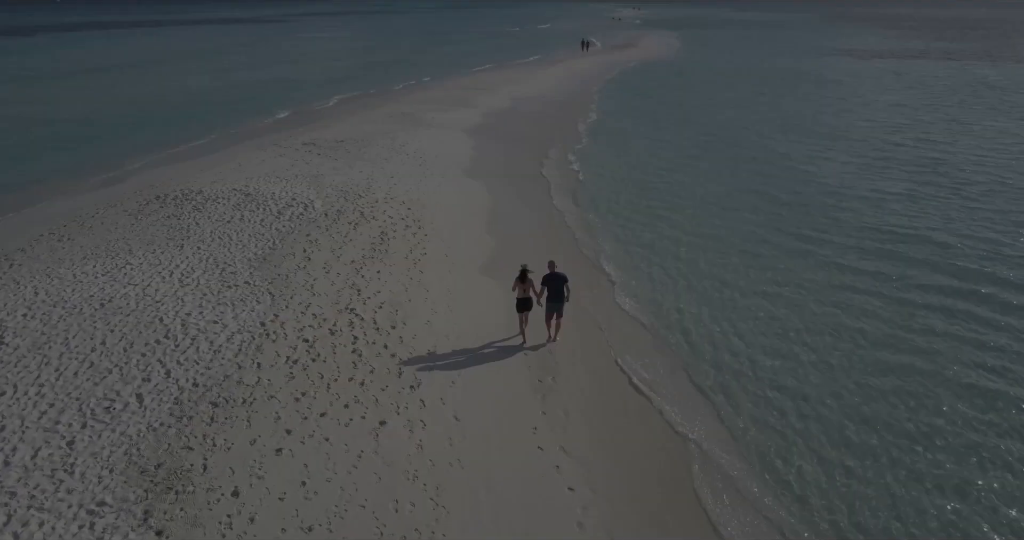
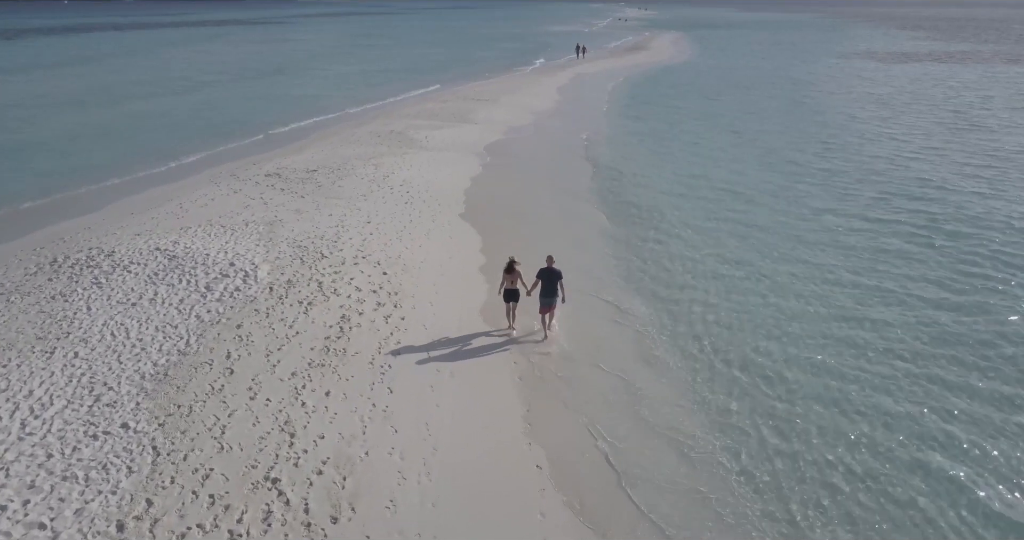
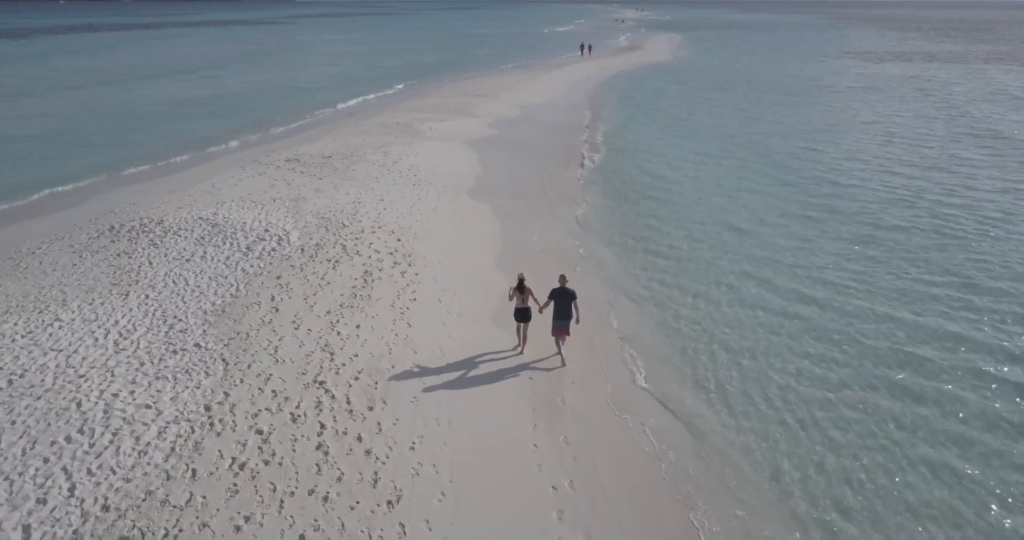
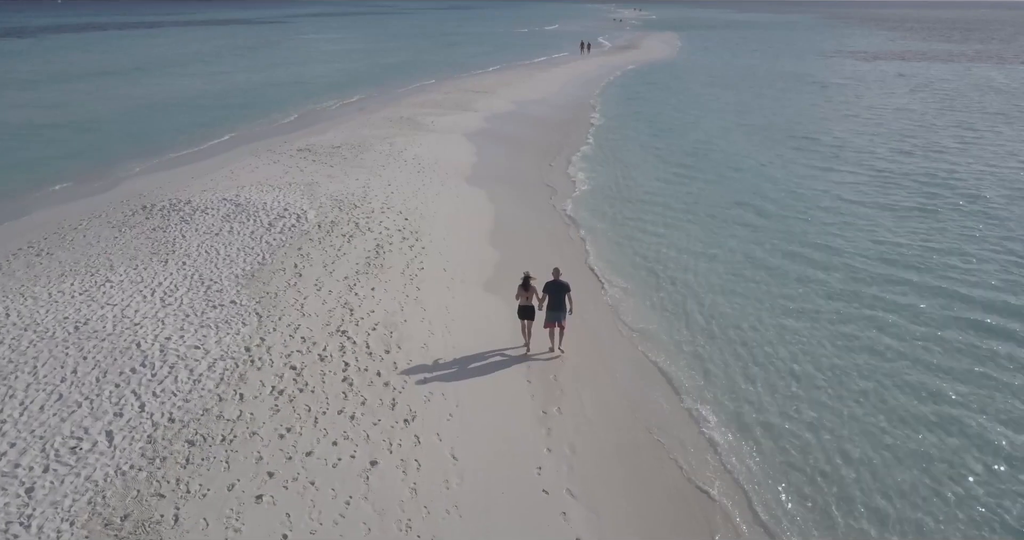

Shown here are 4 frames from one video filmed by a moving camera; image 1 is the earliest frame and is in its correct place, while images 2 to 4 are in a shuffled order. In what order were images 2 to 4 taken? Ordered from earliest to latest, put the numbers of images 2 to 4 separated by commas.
4, 3, 2
